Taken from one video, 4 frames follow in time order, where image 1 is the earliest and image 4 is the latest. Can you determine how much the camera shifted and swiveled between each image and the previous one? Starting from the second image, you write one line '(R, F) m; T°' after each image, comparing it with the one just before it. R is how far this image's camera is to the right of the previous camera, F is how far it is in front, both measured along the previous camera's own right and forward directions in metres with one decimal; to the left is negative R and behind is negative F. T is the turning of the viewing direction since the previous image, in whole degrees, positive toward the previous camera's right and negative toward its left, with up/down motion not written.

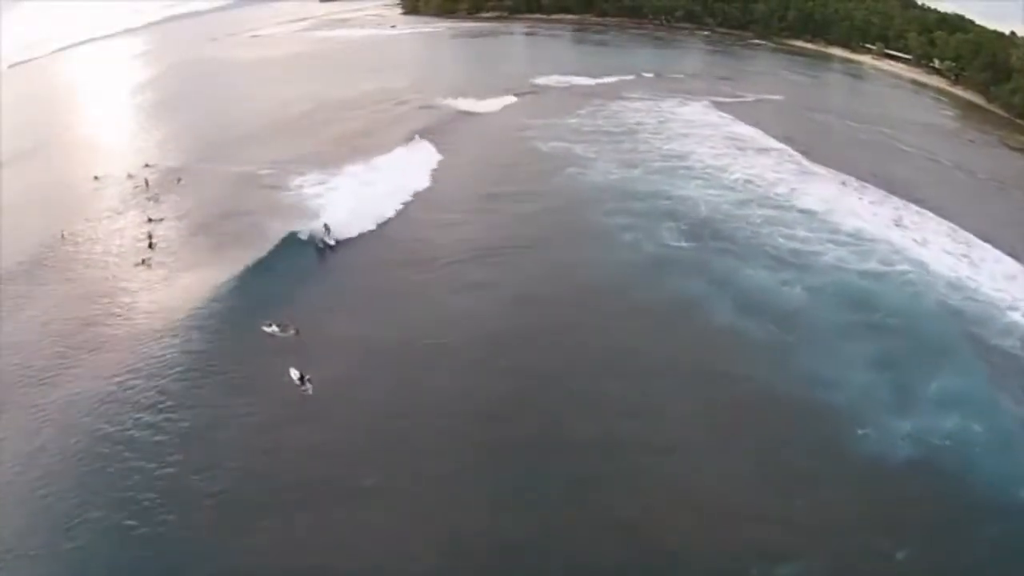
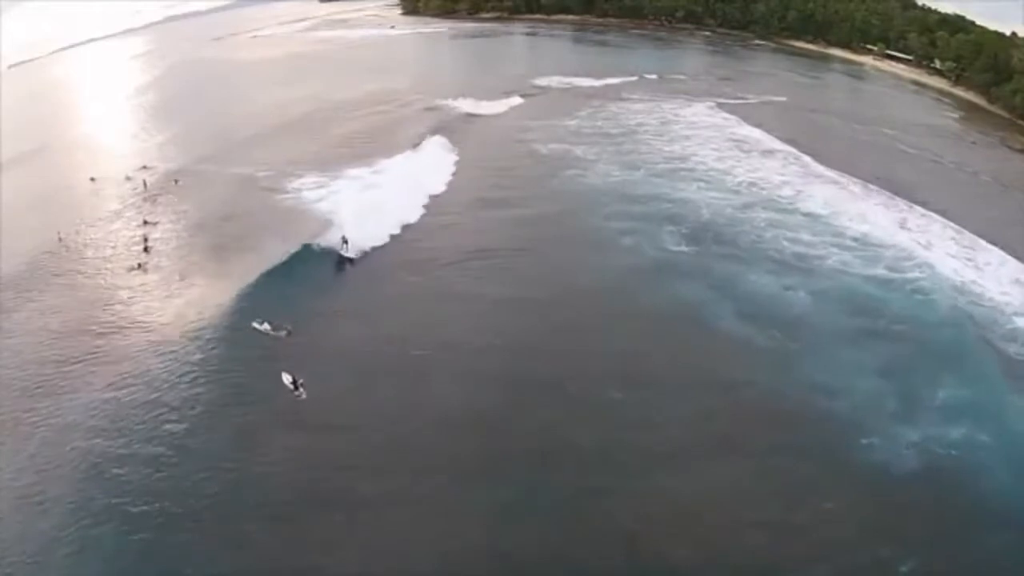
(-1.5, -0.2) m; +1°
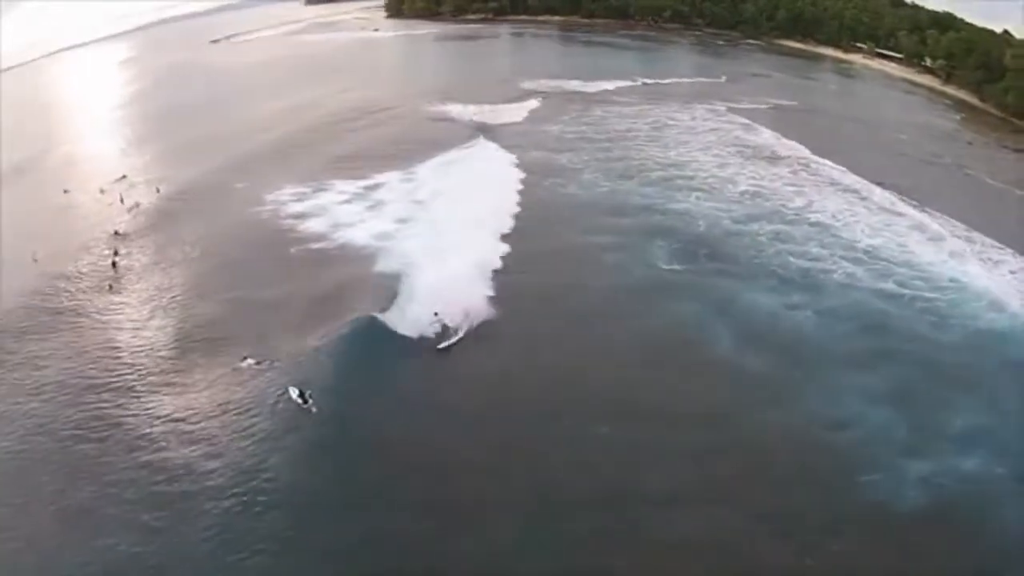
(+0.1, +0.7) m; 0°
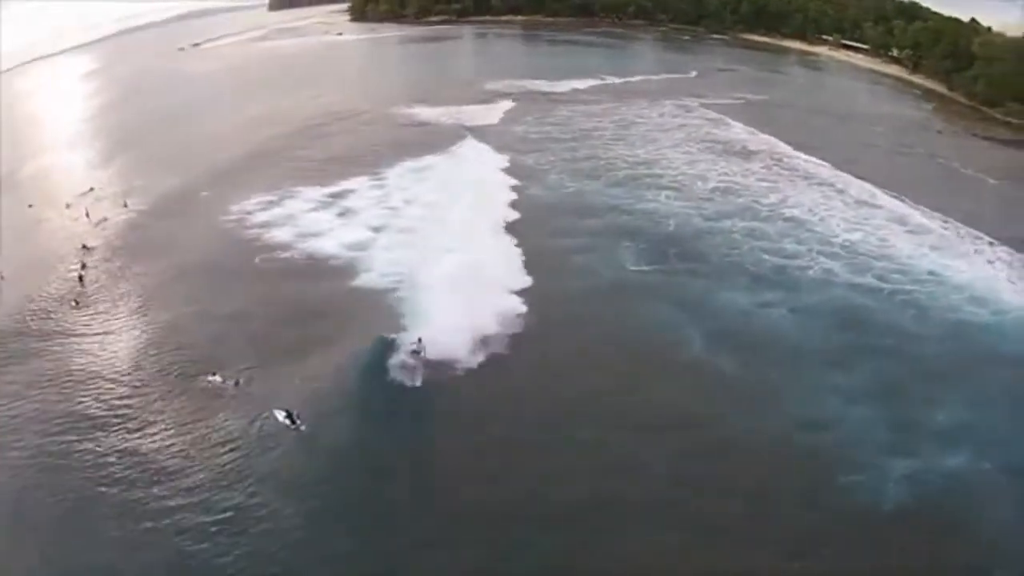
(0.0, +0.2) m; +1°
